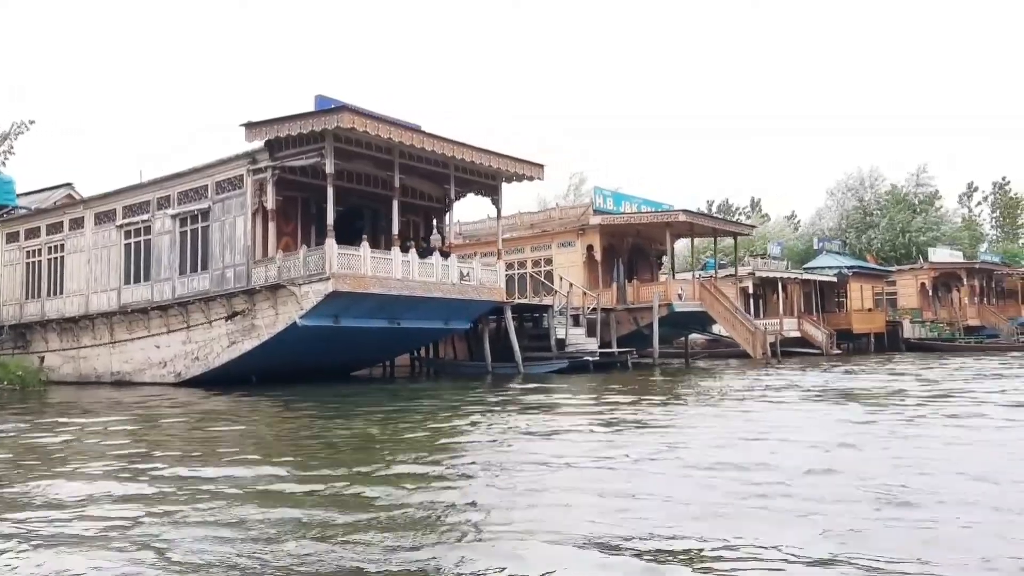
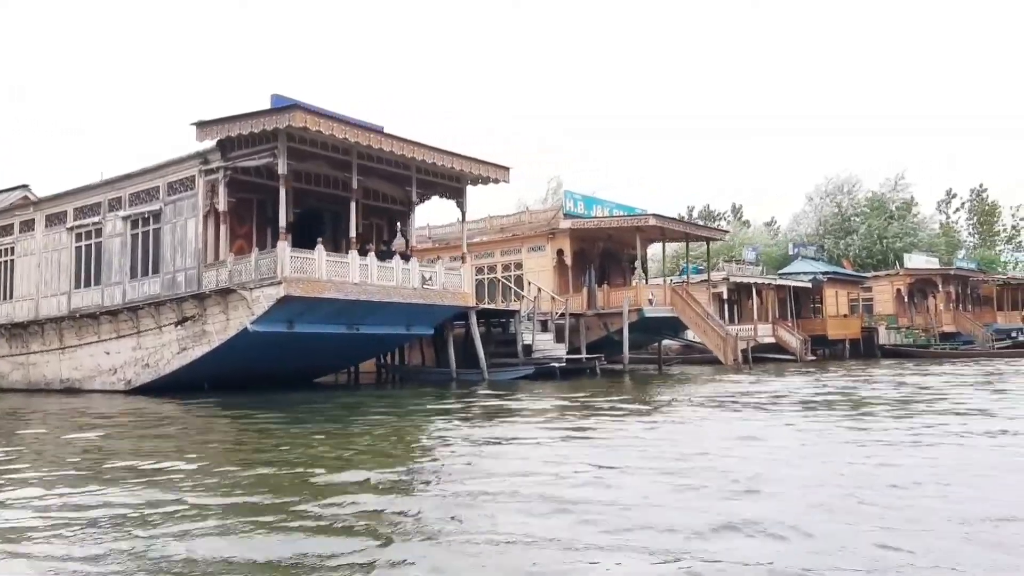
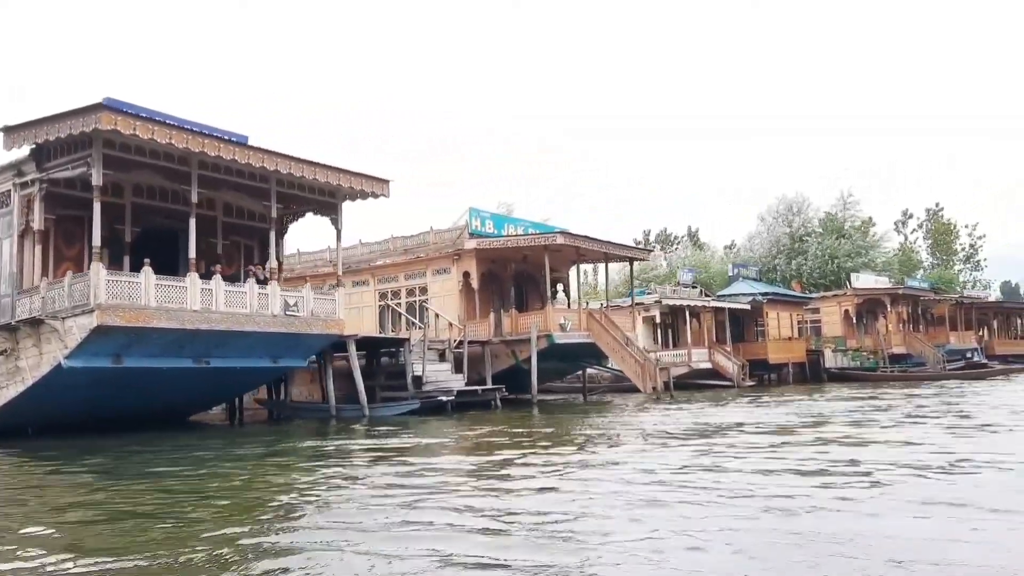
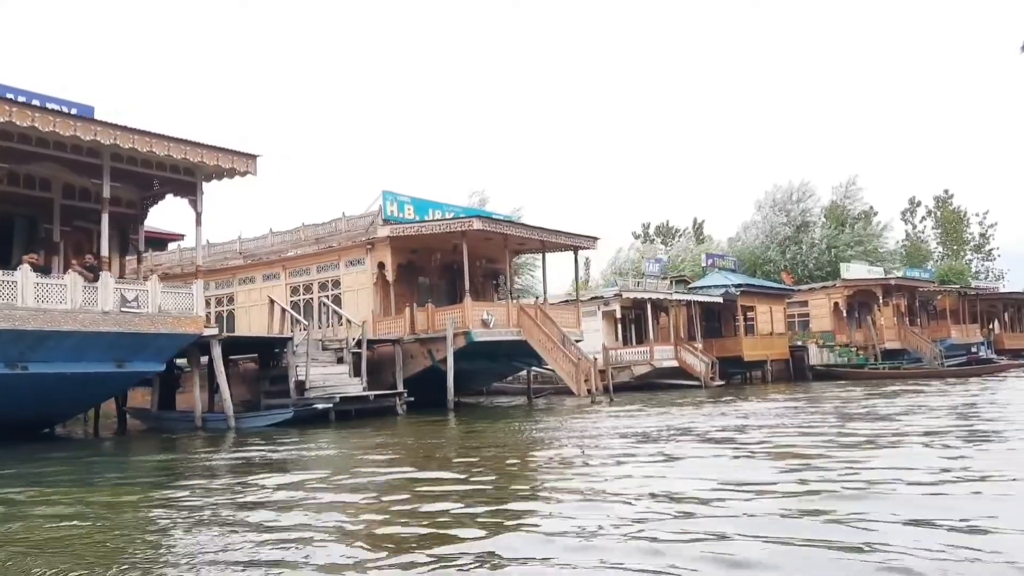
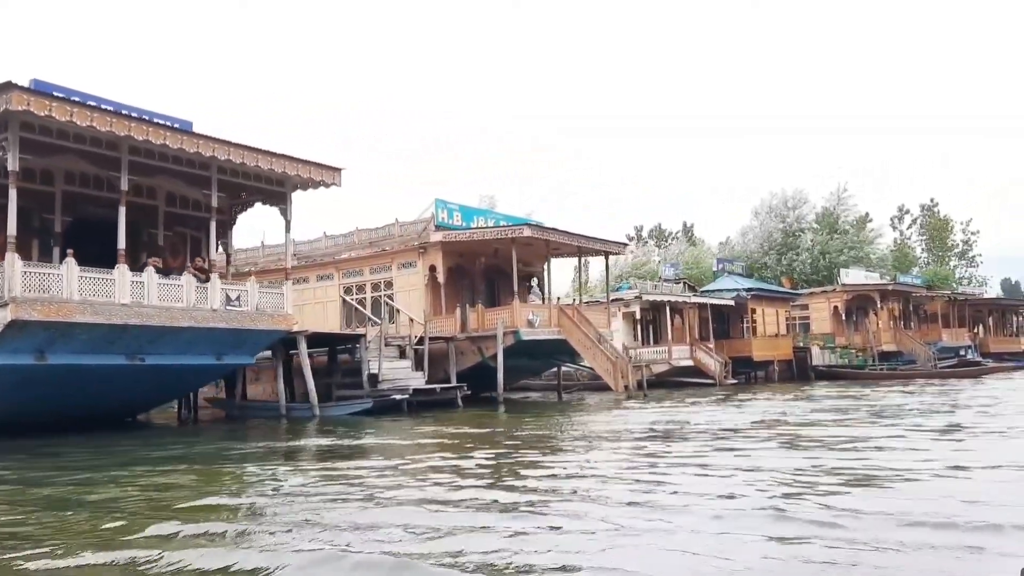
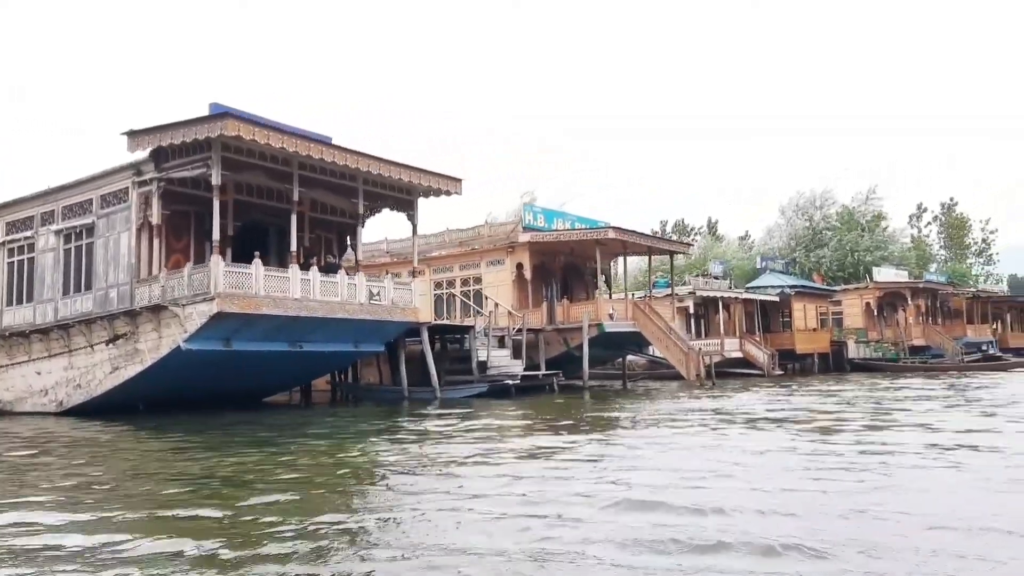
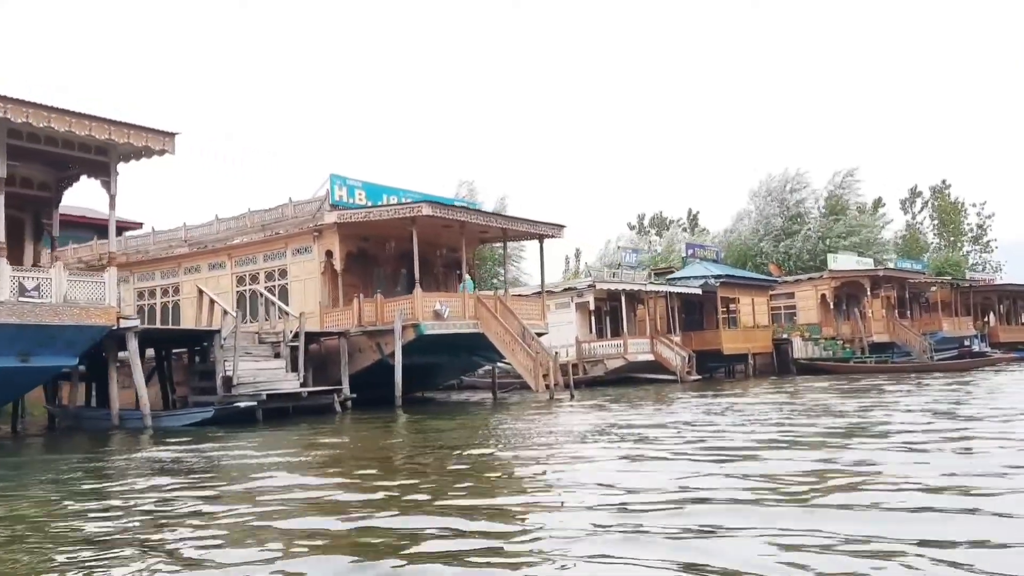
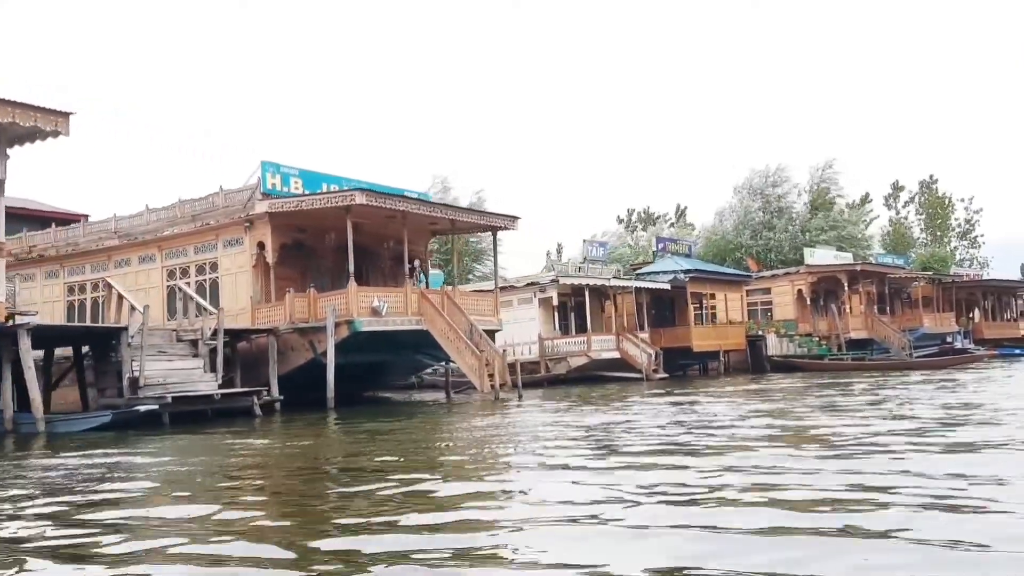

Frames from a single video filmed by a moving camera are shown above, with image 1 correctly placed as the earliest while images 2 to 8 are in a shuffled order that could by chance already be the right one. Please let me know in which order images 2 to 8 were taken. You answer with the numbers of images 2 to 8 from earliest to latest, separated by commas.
2, 6, 3, 5, 4, 7, 8
